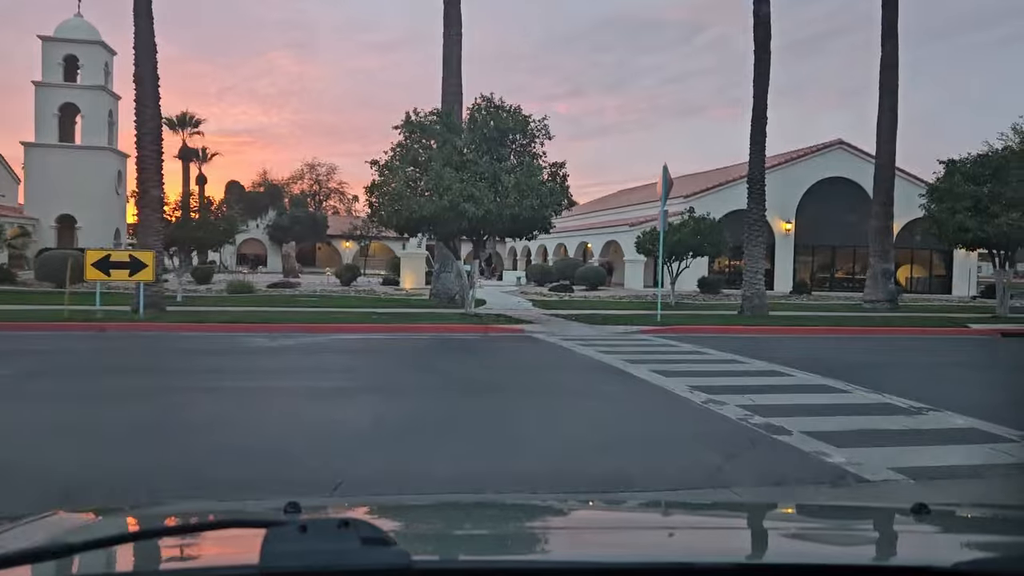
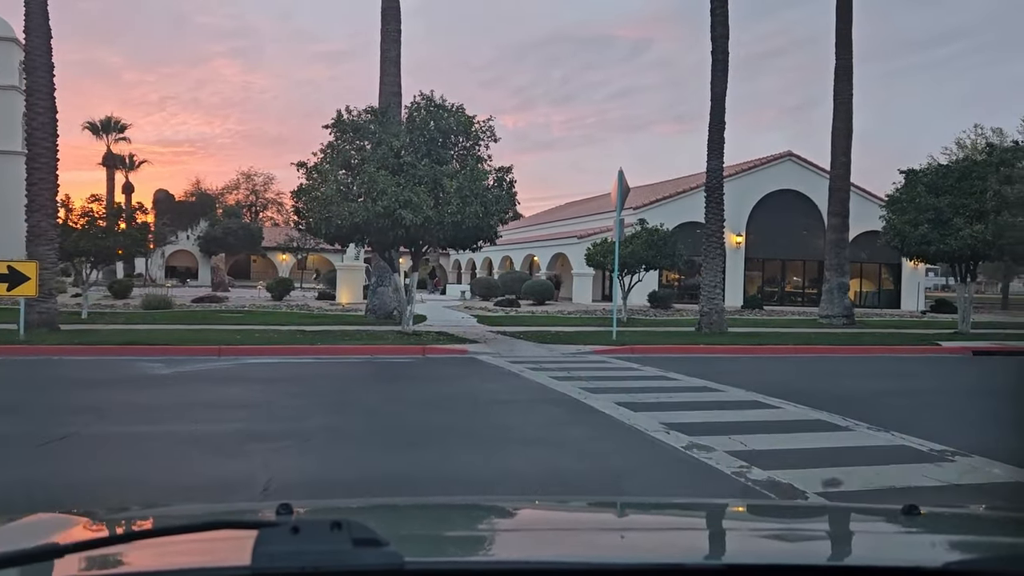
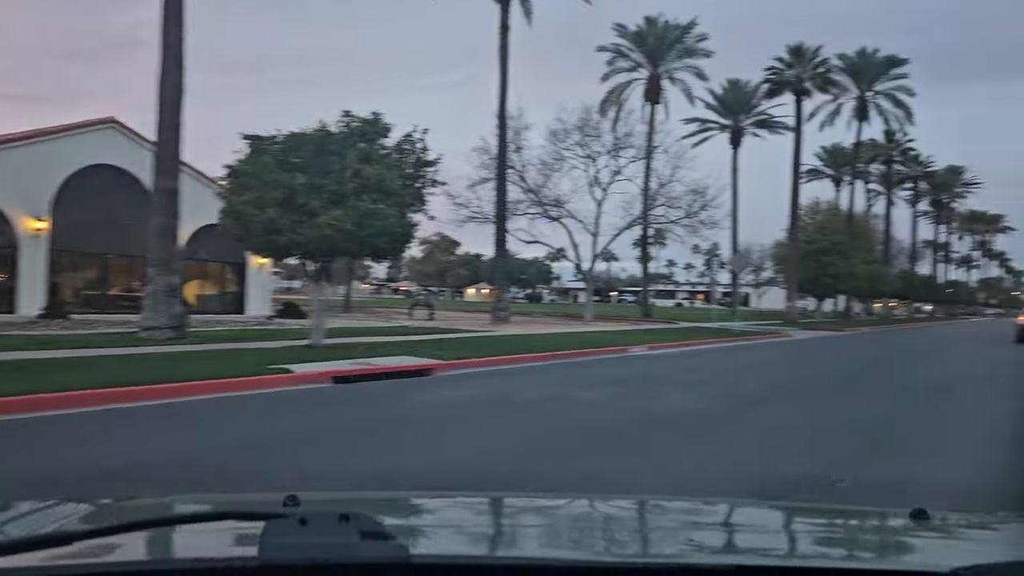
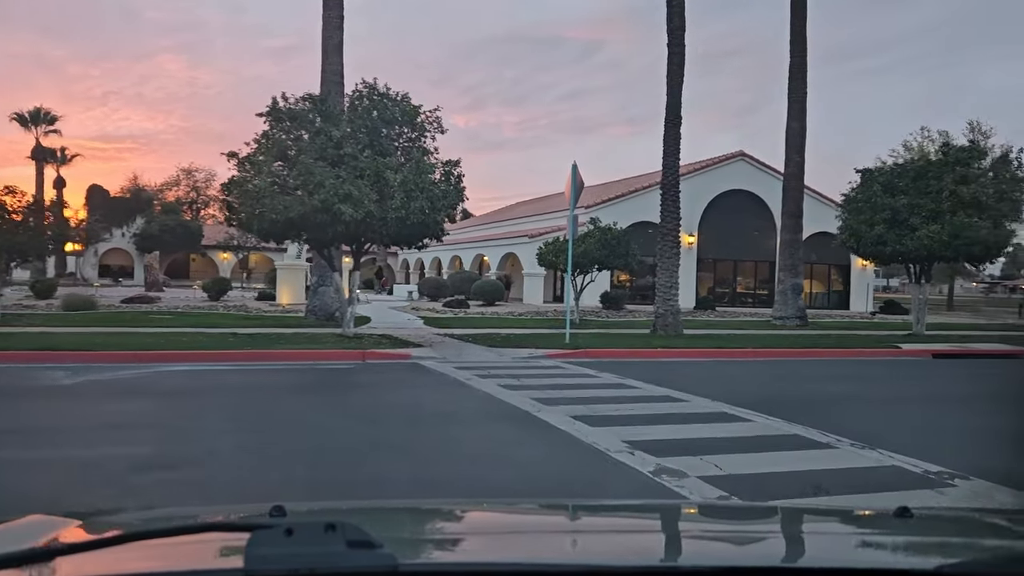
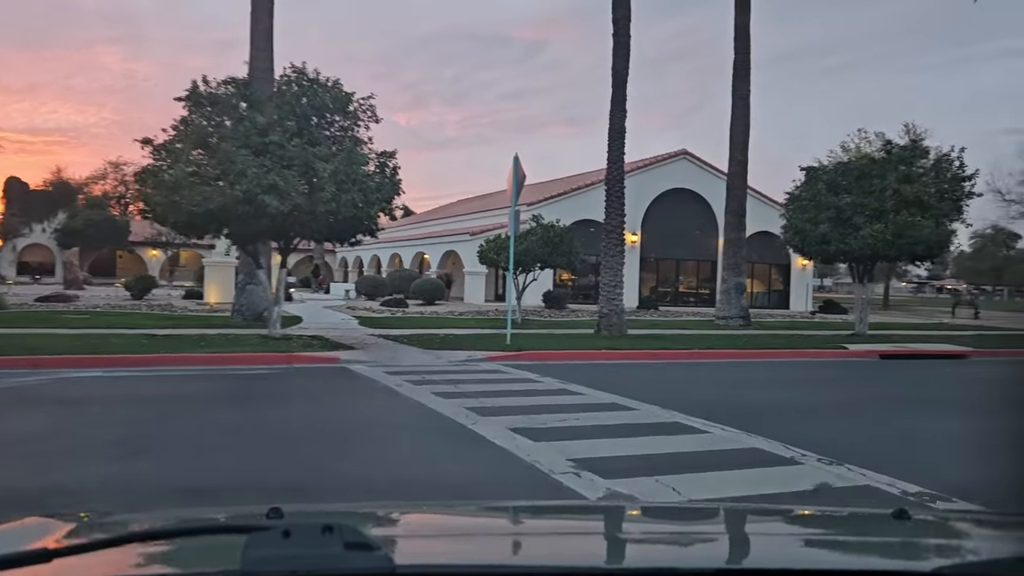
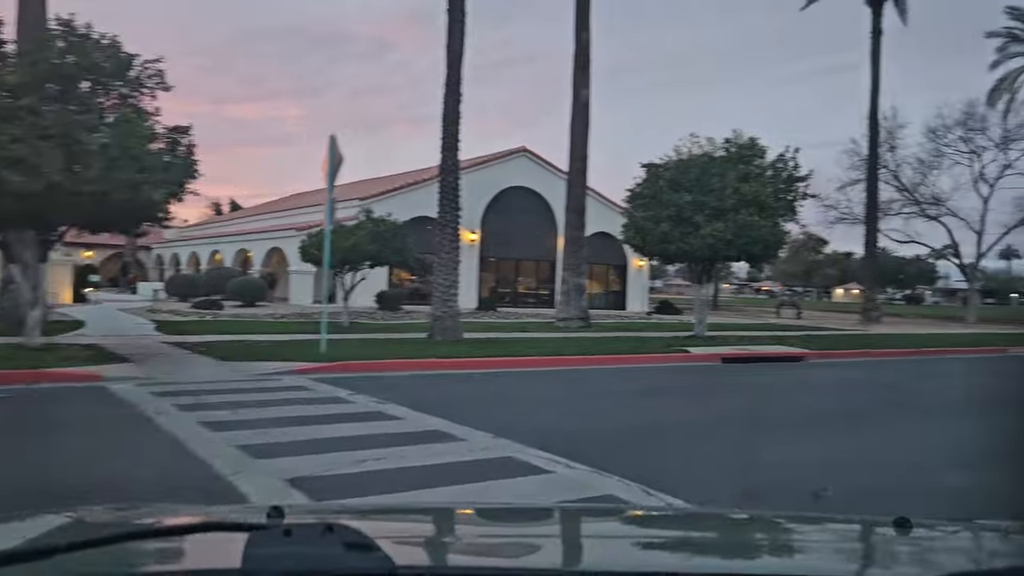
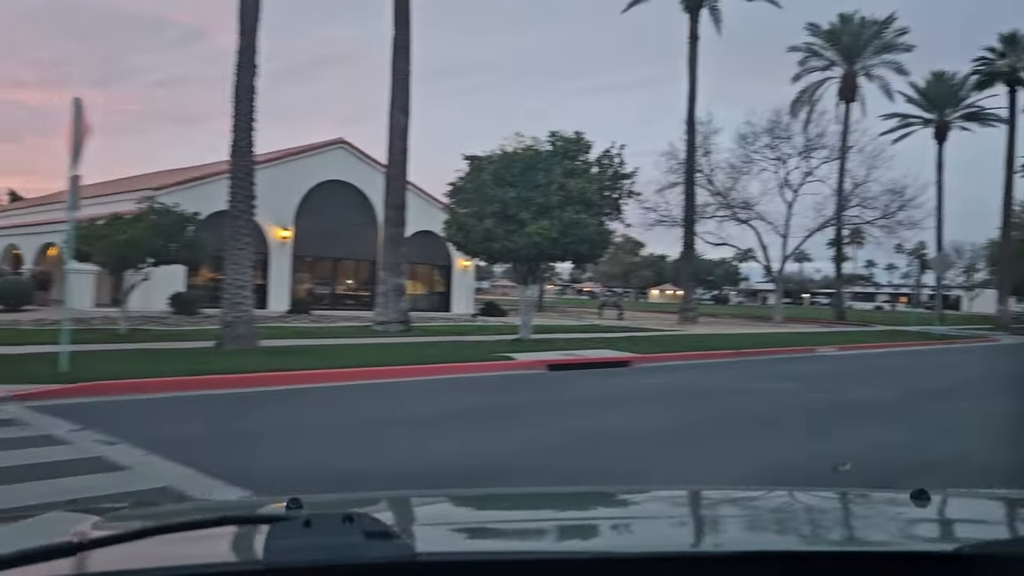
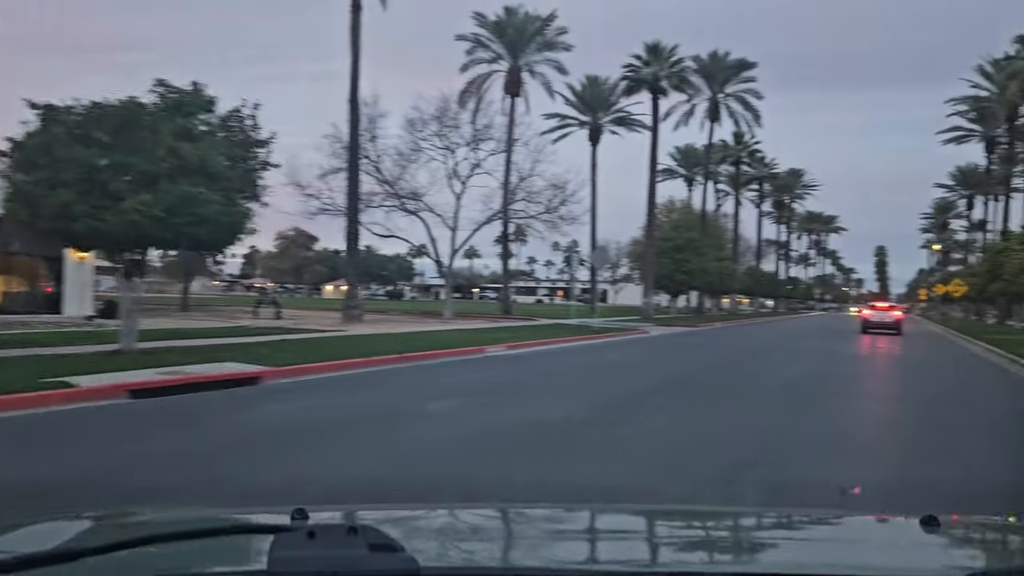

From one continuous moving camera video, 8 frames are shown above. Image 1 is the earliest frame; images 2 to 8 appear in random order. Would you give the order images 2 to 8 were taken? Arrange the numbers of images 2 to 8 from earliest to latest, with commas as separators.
2, 4, 5, 6, 7, 3, 8
